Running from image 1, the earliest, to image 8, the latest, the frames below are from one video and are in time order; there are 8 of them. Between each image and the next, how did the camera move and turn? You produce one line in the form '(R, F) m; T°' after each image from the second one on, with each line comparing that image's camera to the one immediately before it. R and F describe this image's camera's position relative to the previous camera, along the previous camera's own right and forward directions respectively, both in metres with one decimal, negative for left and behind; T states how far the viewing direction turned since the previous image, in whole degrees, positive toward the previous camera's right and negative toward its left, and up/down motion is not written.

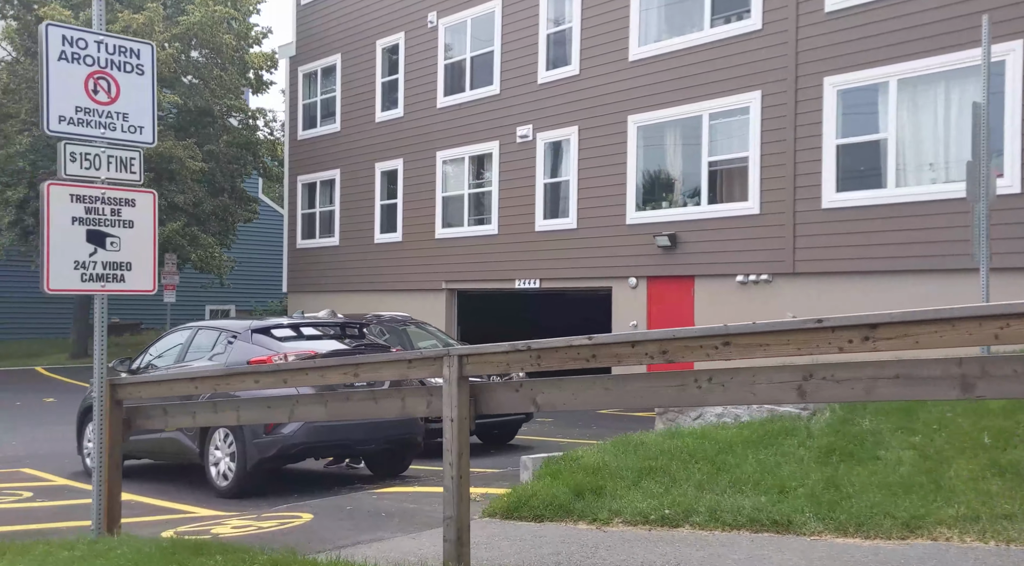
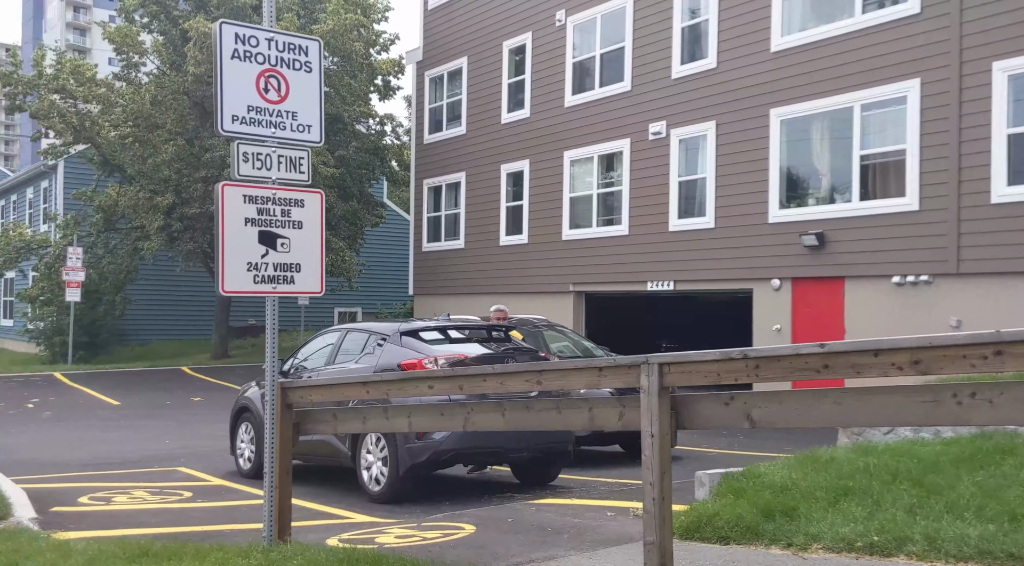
(-0.3, +0.3) m; -7°
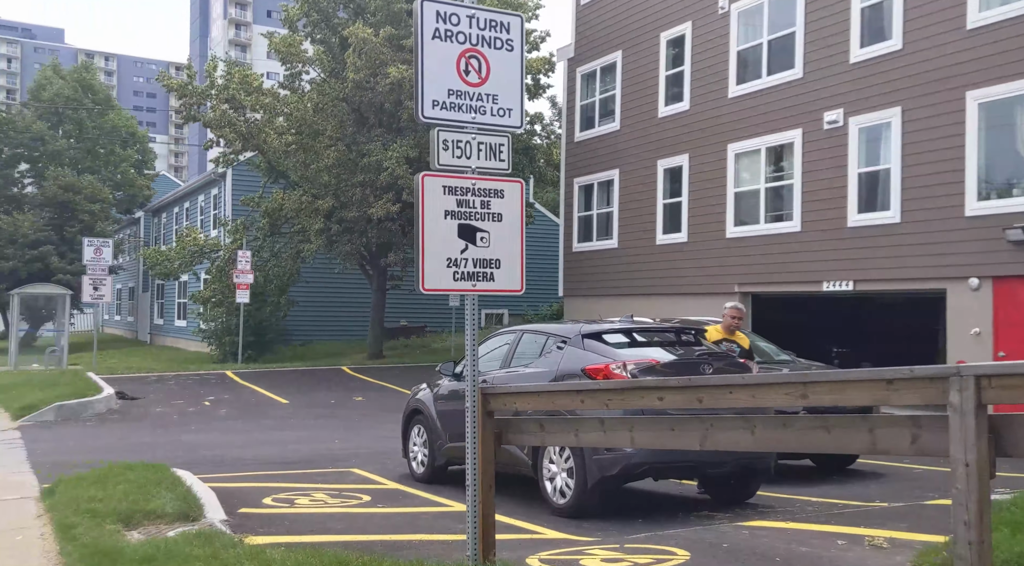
(-0.4, +0.4) m; -9°
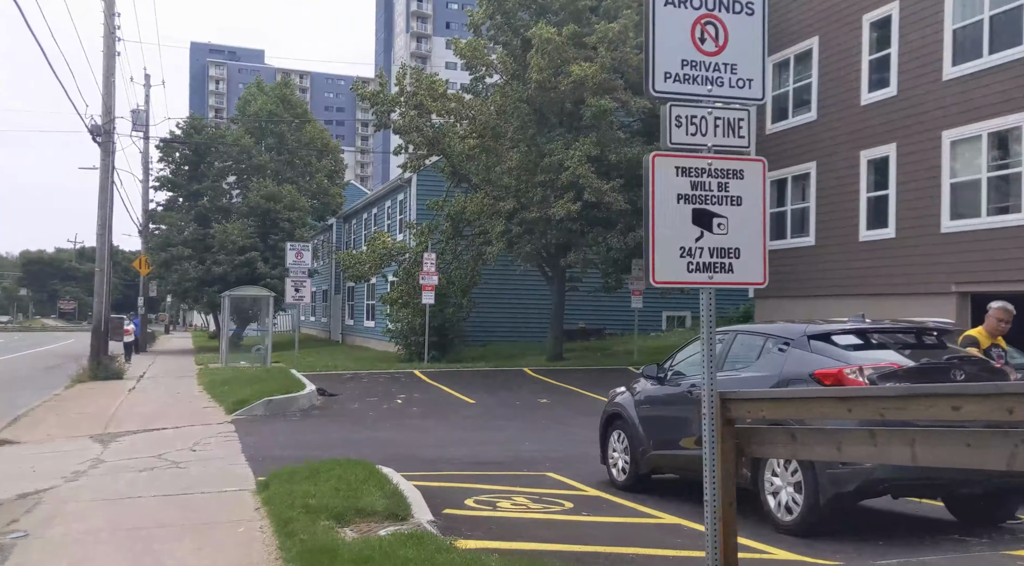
(-0.3, +0.3) m; -11°
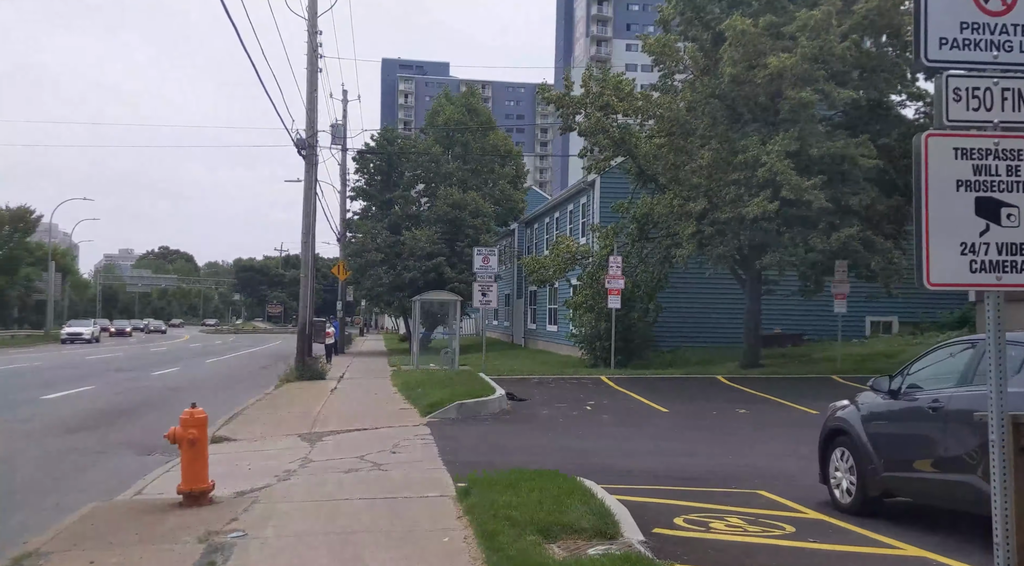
(-0.2, +0.3) m; -11°
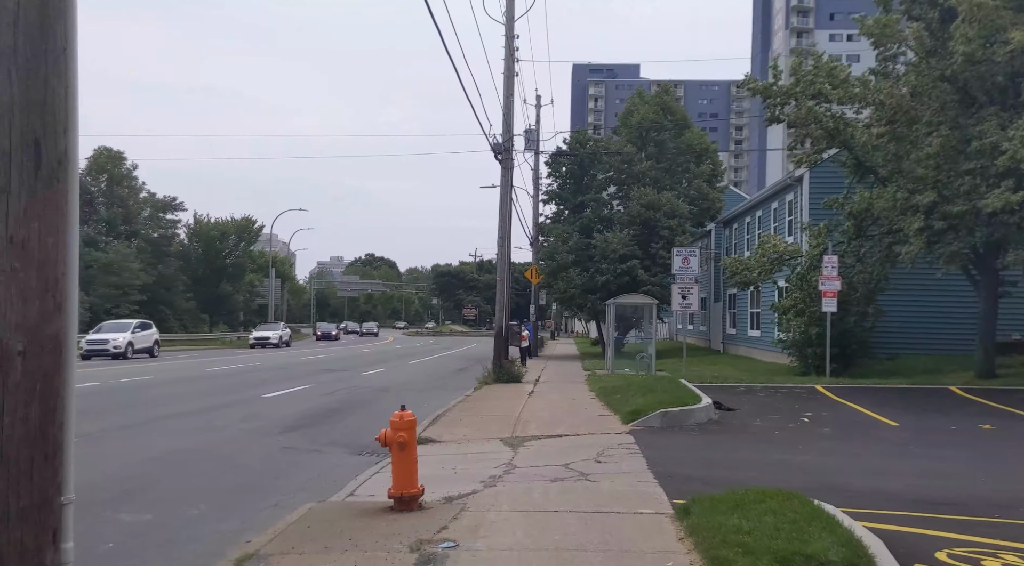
(-0.2, +0.5) m; -12°
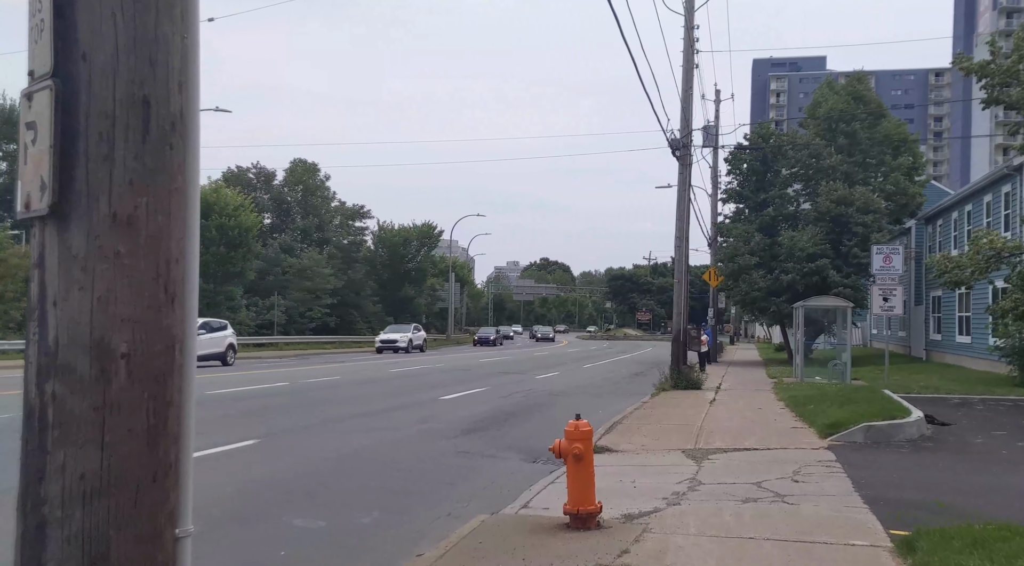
(-0.1, +0.6) m; -11°
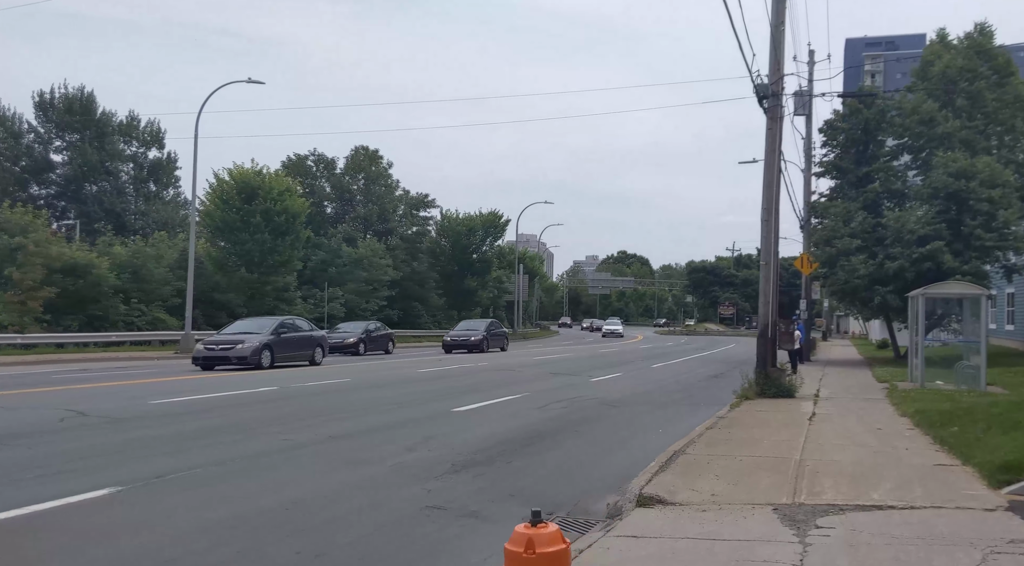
(+0.7, +4.1) m; -5°
